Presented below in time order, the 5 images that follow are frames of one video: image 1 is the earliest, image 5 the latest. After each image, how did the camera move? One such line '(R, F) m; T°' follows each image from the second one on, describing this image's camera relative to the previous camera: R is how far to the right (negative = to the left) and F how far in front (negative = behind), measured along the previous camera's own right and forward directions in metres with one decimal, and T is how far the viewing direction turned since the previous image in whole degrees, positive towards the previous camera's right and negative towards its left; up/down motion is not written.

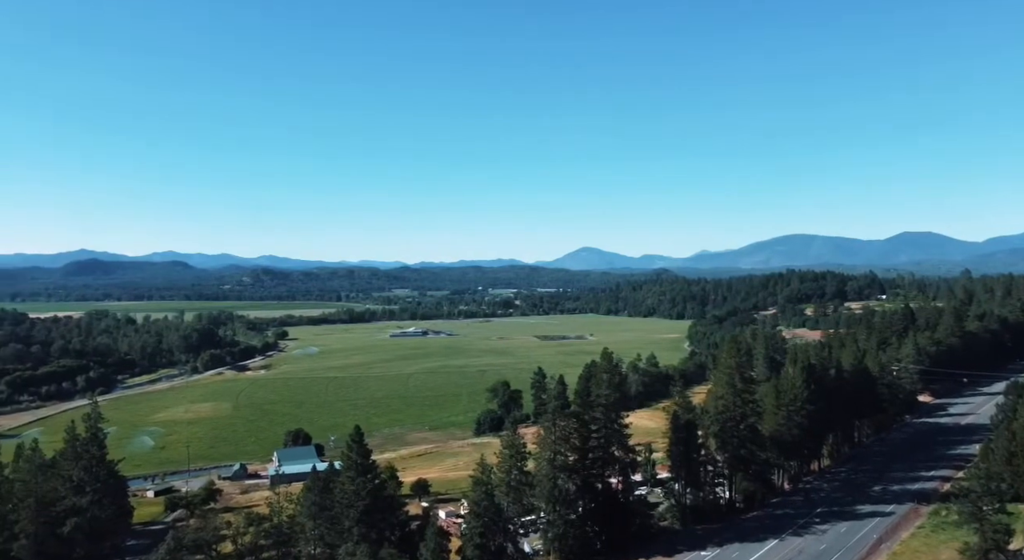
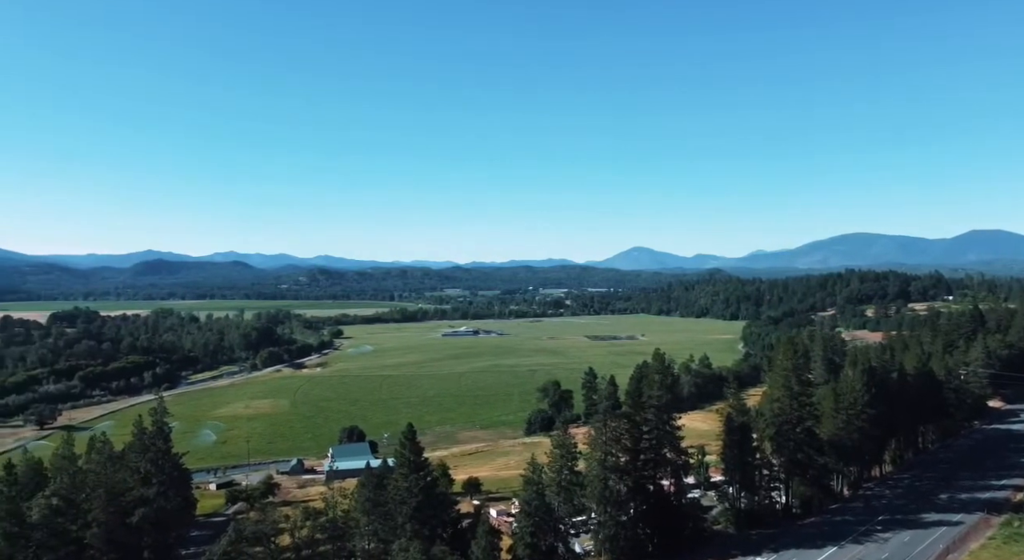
(-0.2, -0.7) m; -3°
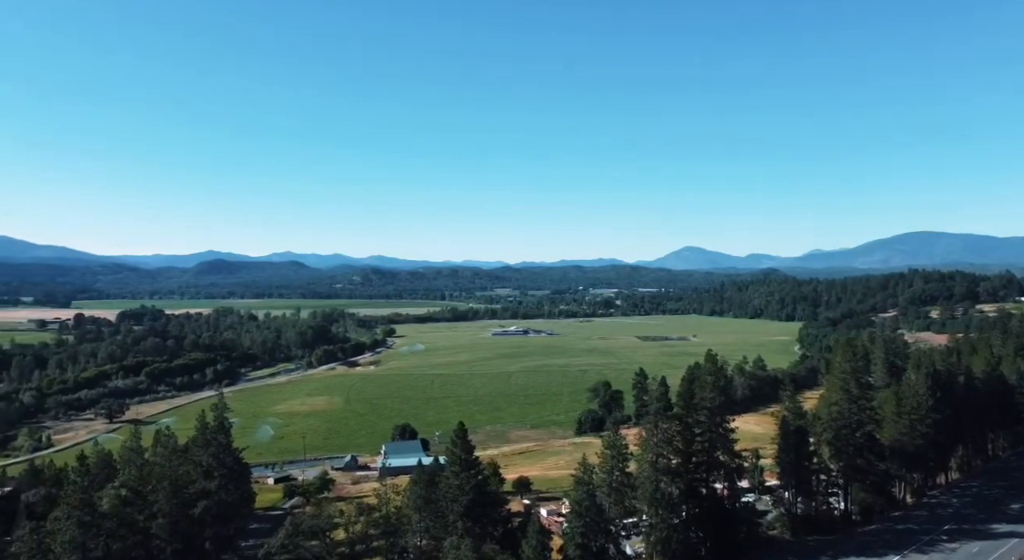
(-0.1, -0.6) m; -3°
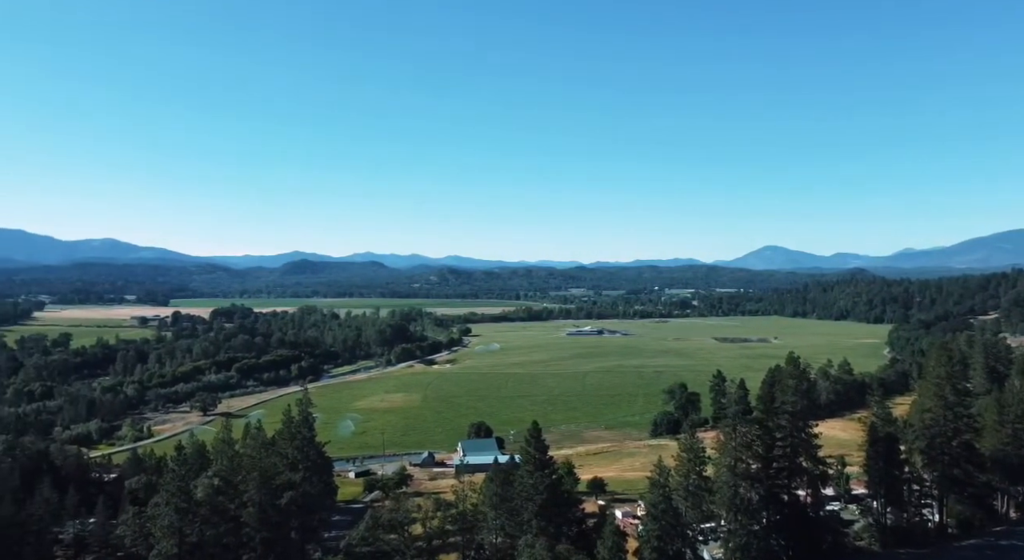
(-0.1, -0.8) m; -5°
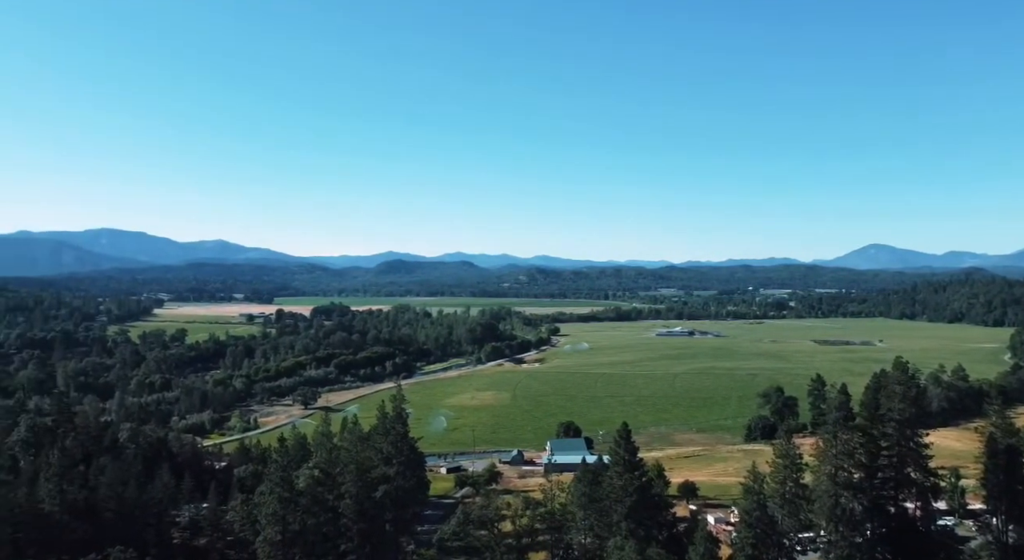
(-0.2, -0.5) m; -6°
